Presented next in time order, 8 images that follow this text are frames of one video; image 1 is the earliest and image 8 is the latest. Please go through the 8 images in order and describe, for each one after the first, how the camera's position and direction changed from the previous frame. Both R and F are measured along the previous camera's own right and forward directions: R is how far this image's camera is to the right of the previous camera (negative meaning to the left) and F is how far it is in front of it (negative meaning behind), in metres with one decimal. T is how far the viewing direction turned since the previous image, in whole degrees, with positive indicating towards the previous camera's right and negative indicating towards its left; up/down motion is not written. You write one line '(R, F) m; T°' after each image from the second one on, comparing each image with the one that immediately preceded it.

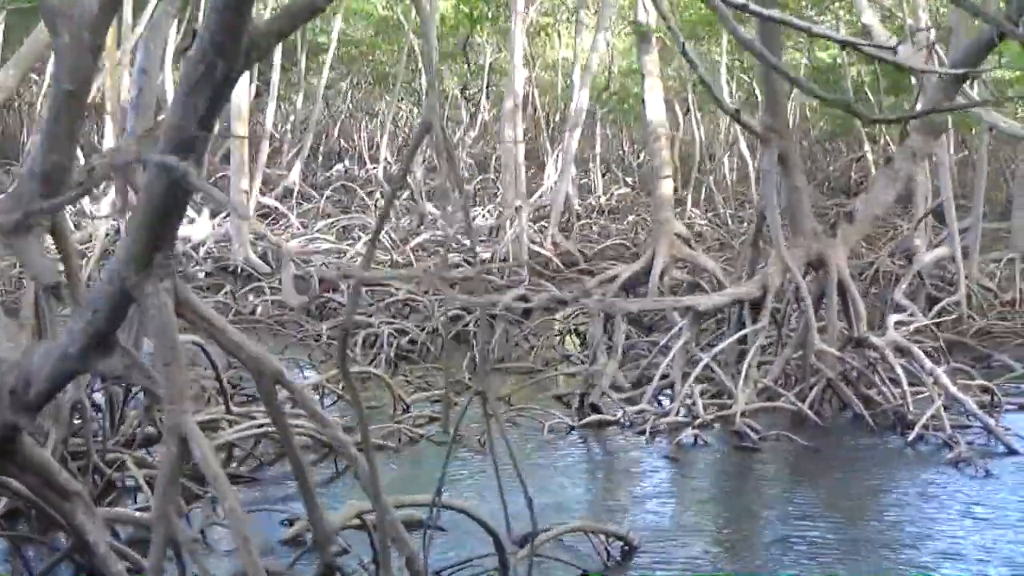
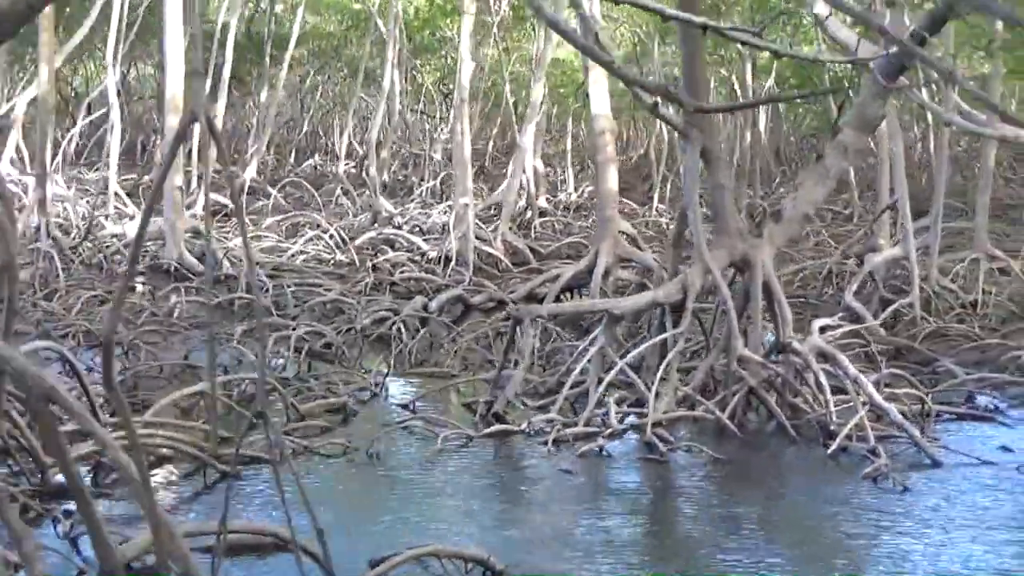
(+0.4, +0.4) m; 0°
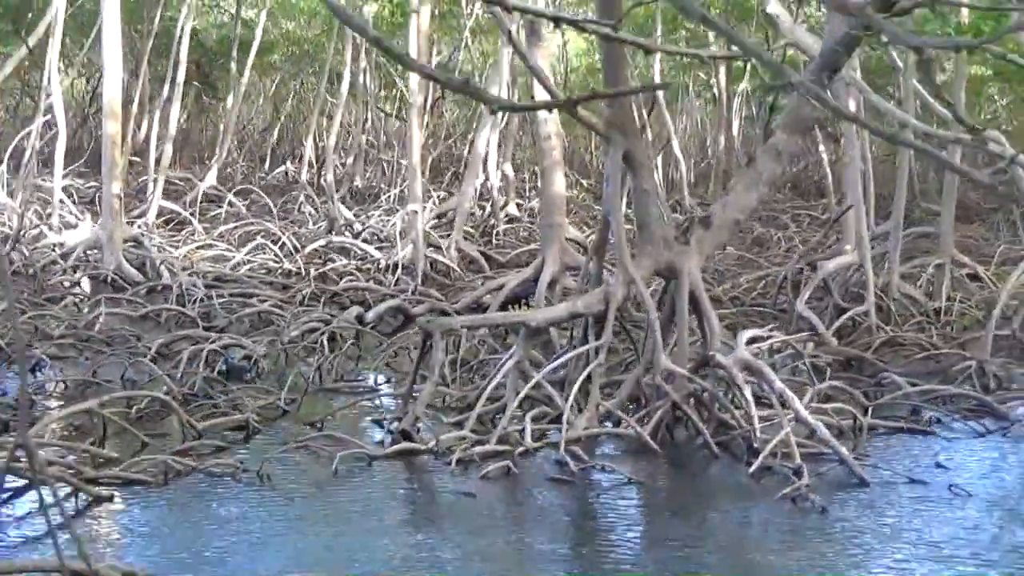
(+0.4, +0.3) m; 0°
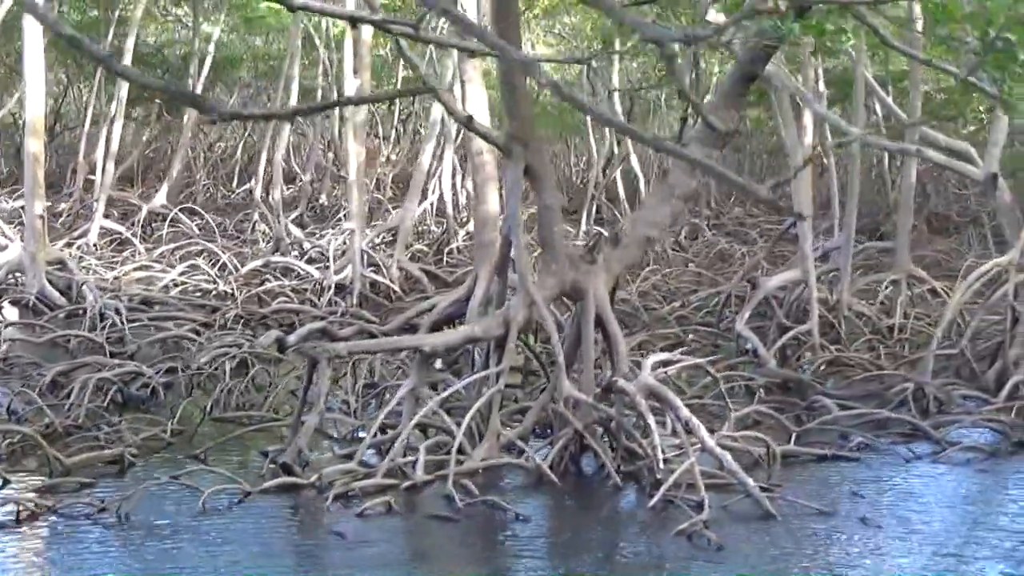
(+0.4, +0.4) m; 0°
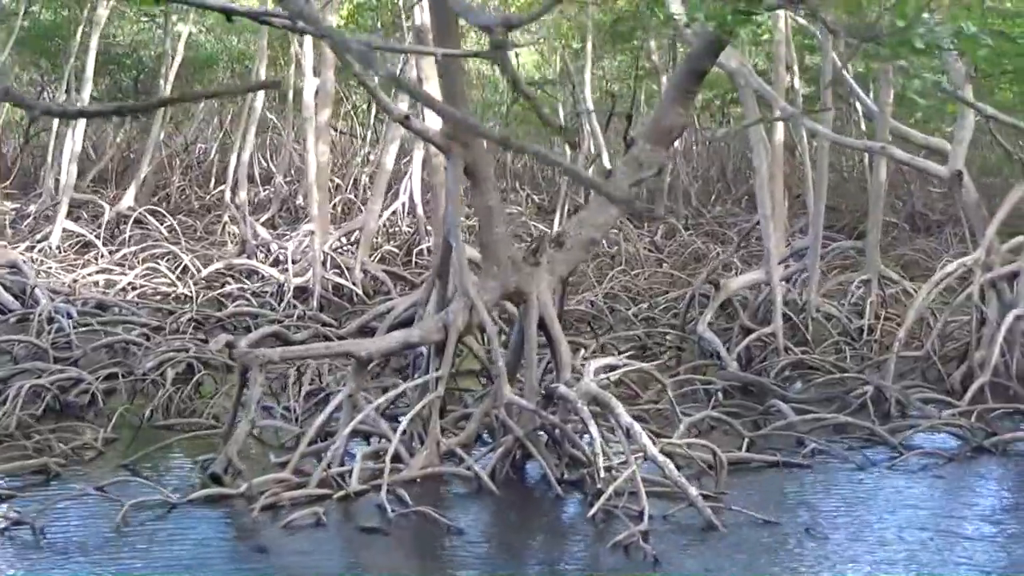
(+0.2, +0.2) m; 0°
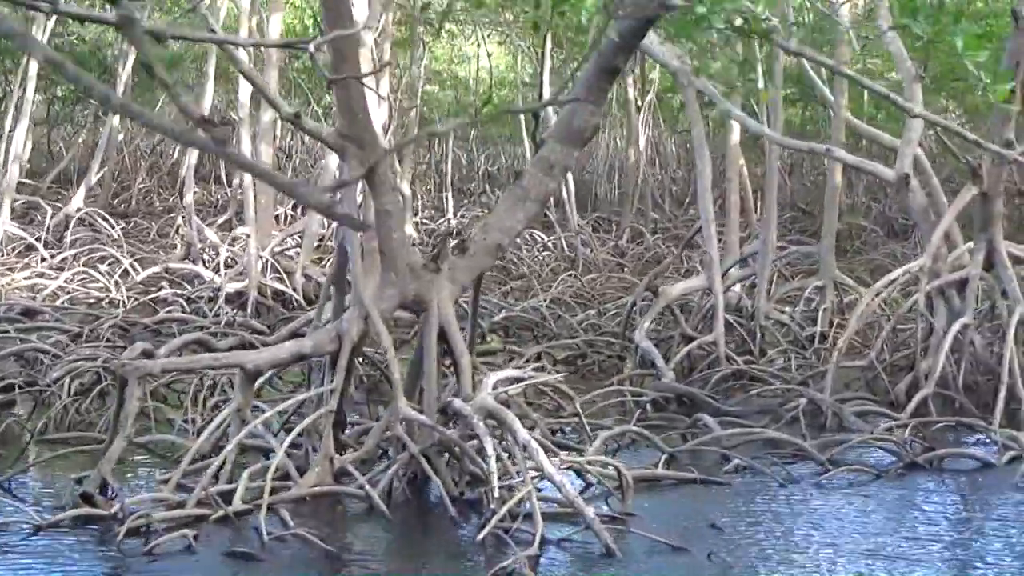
(+0.4, +0.3) m; 0°
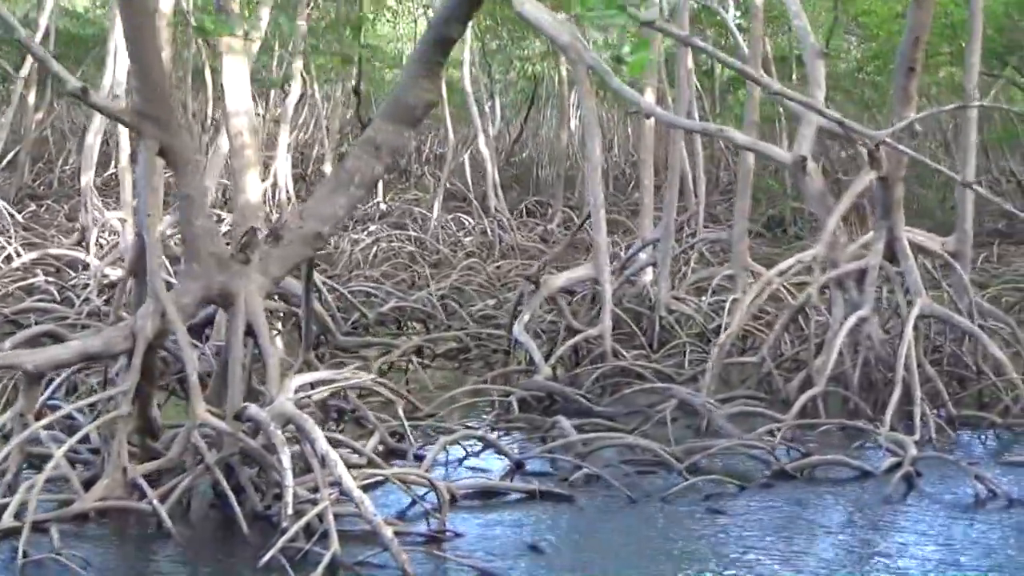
(+0.6, +0.6) m; 0°
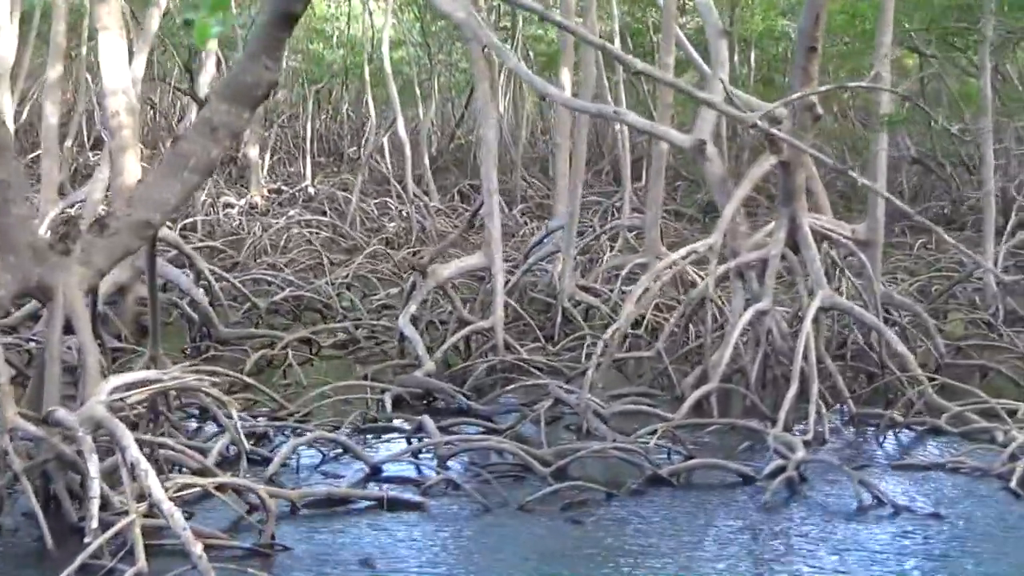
(+0.4, +0.4) m; +1°
